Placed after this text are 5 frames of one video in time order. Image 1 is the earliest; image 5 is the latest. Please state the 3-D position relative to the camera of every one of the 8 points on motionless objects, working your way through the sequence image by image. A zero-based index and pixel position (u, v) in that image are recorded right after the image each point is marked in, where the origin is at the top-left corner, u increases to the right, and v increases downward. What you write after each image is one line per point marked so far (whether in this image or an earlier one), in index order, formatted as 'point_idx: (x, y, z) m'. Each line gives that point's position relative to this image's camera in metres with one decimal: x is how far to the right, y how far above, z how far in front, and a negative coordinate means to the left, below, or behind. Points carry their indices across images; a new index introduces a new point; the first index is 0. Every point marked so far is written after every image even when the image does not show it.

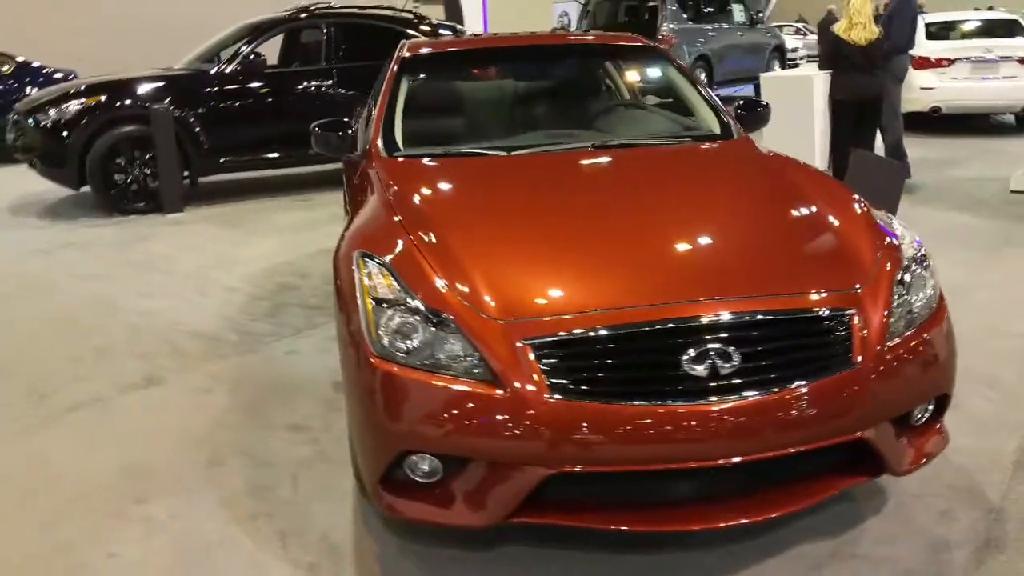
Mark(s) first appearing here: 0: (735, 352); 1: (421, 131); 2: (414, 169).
0: (+0.5, -0.2, +2.0) m
1: (-0.3, +0.6, +3.4) m
2: (-0.3, +0.4, +2.9) m
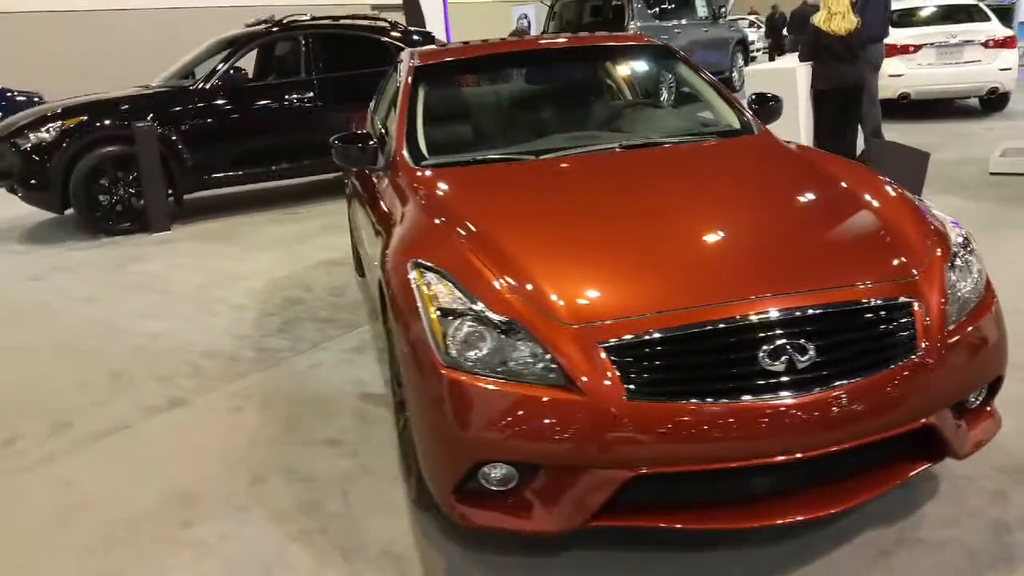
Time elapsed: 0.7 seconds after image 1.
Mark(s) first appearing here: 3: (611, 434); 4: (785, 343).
0: (+0.7, -0.1, +2.0) m
1: (-0.2, +0.6, +3.4) m
2: (-0.2, +0.4, +2.9) m
3: (+0.2, -0.3, +2.0) m
4: (+0.7, -0.1, +2.0) m
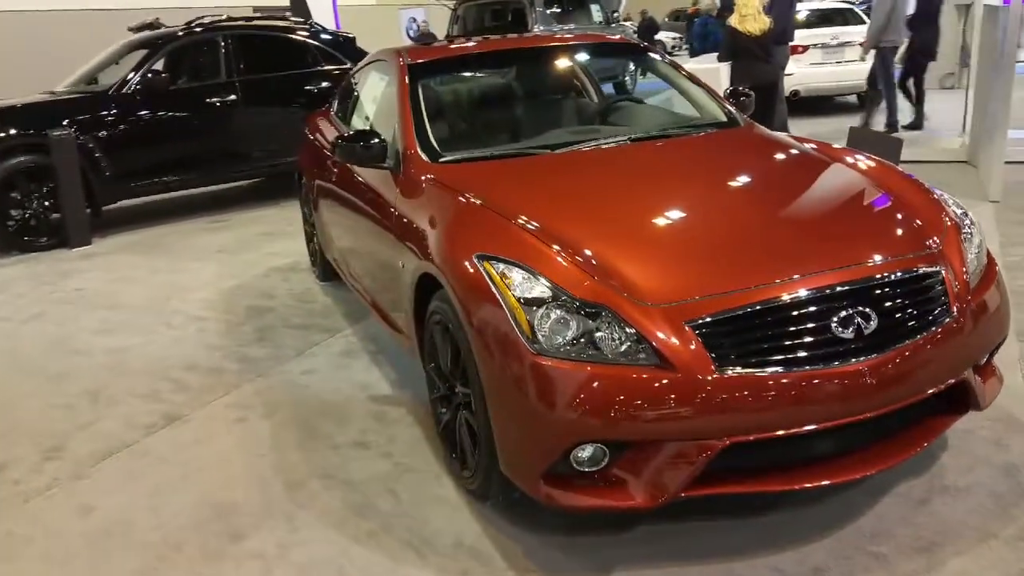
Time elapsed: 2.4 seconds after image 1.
0: (+0.9, -0.1, +2.2) m
1: (-0.2, +0.6, +3.4) m
2: (-0.1, +0.4, +3.0) m
3: (+0.5, -0.3, +2.1) m
4: (+0.9, -0.1, +2.2) m
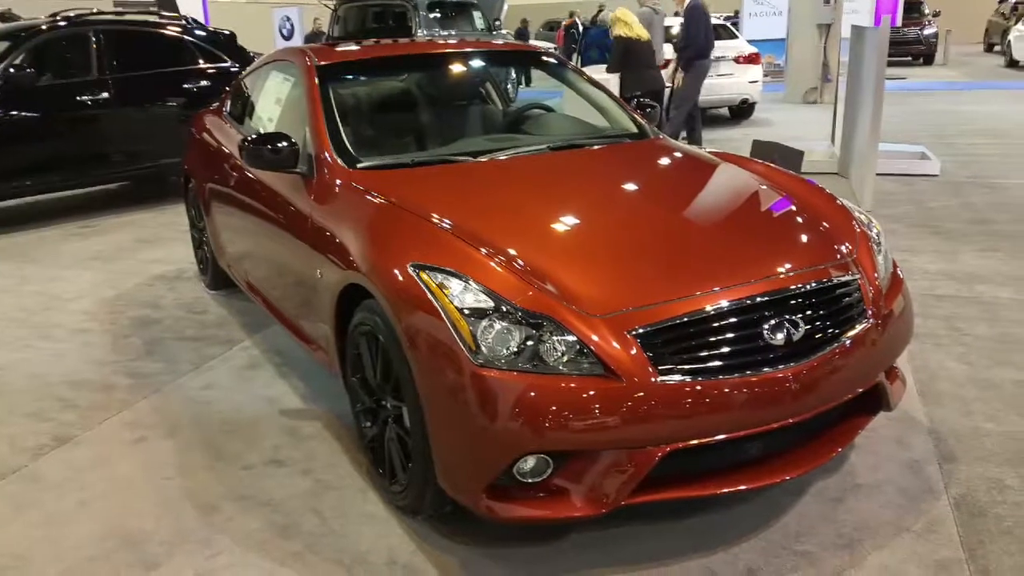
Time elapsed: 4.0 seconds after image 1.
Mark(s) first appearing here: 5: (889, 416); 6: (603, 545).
0: (+0.8, -0.1, +2.3) m
1: (-0.6, +0.5, +3.3) m
2: (-0.4, +0.4, +2.9) m
3: (+0.3, -0.3, +2.1) m
4: (+0.7, -0.1, +2.3) m
5: (+1.3, -0.4, +3.1) m
6: (+0.2, -0.7, +2.4) m
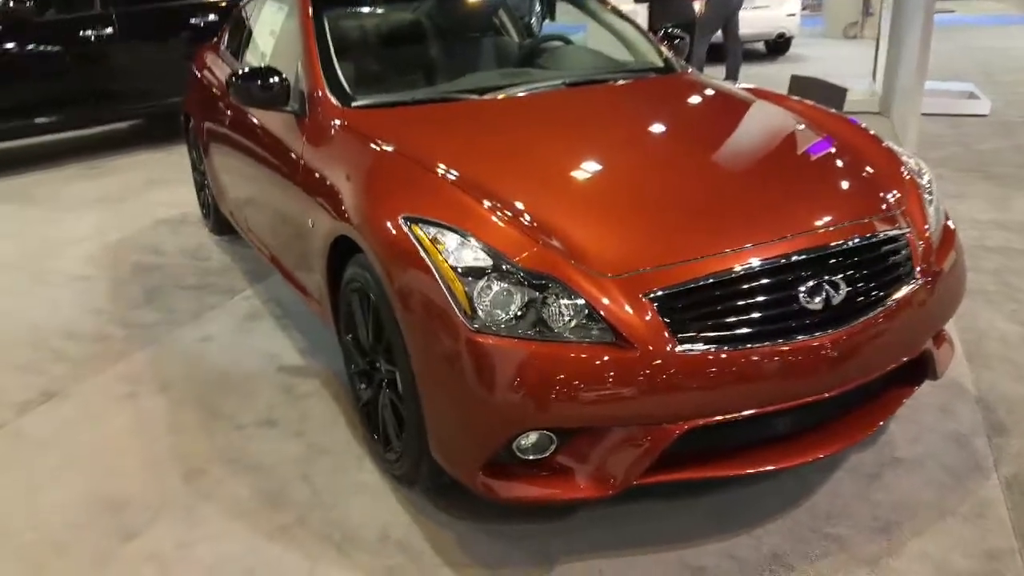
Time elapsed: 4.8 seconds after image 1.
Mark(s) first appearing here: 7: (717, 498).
0: (+0.8, 0.0, +2.0) m
1: (-0.5, +0.7, +3.0) m
2: (-0.4, +0.5, +2.7) m
3: (+0.3, -0.2, +1.9) m
4: (+0.7, 0.0, +2.0) m
5: (+1.4, -0.3, +2.8) m
6: (+0.3, -0.6, +2.2) m
7: (+0.5, -0.6, +2.3) m
